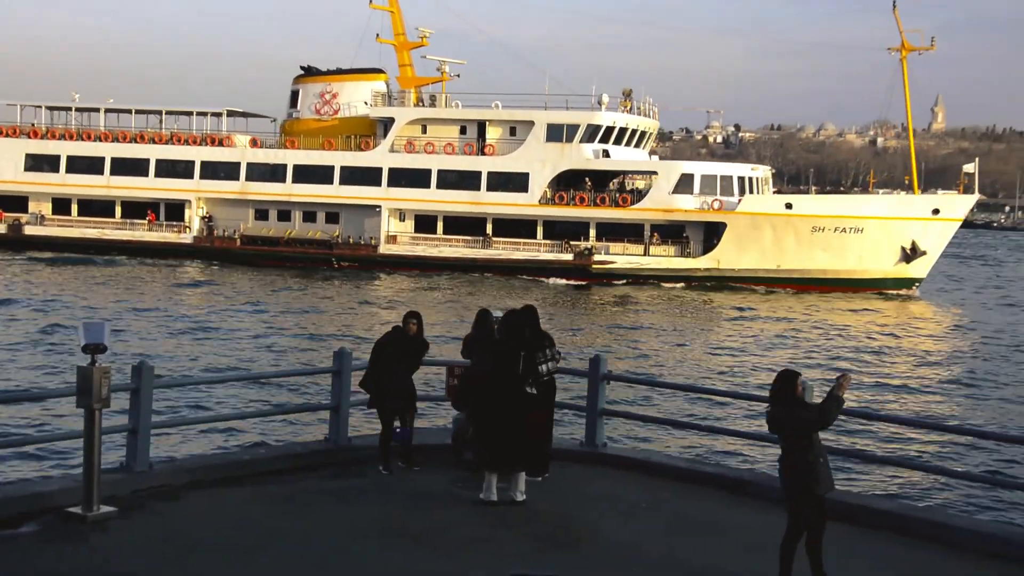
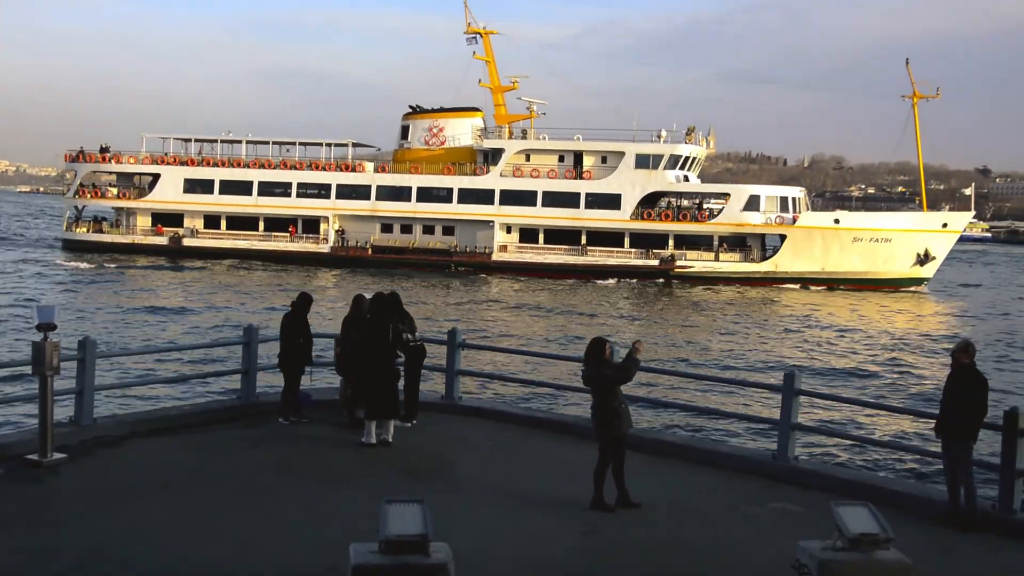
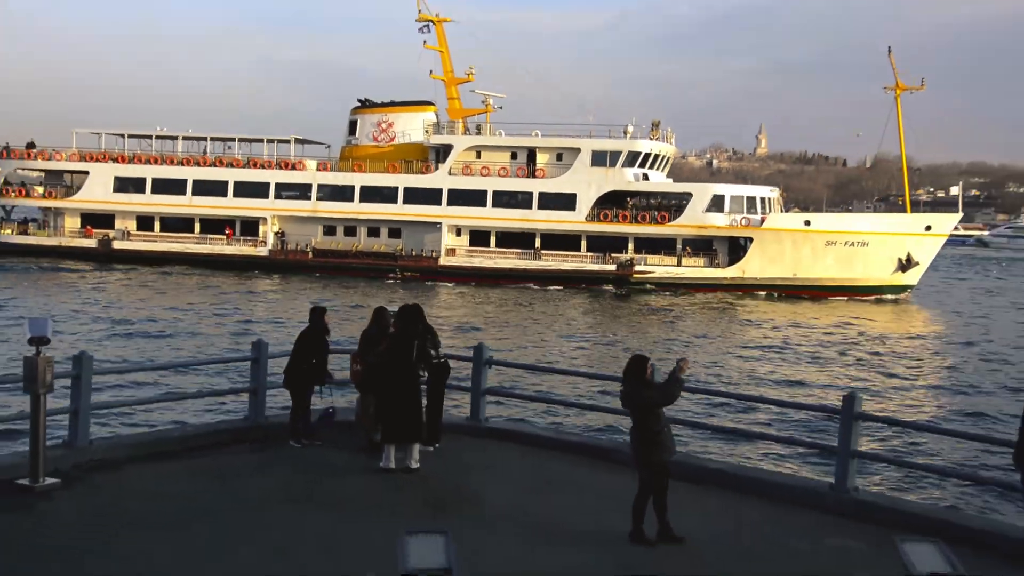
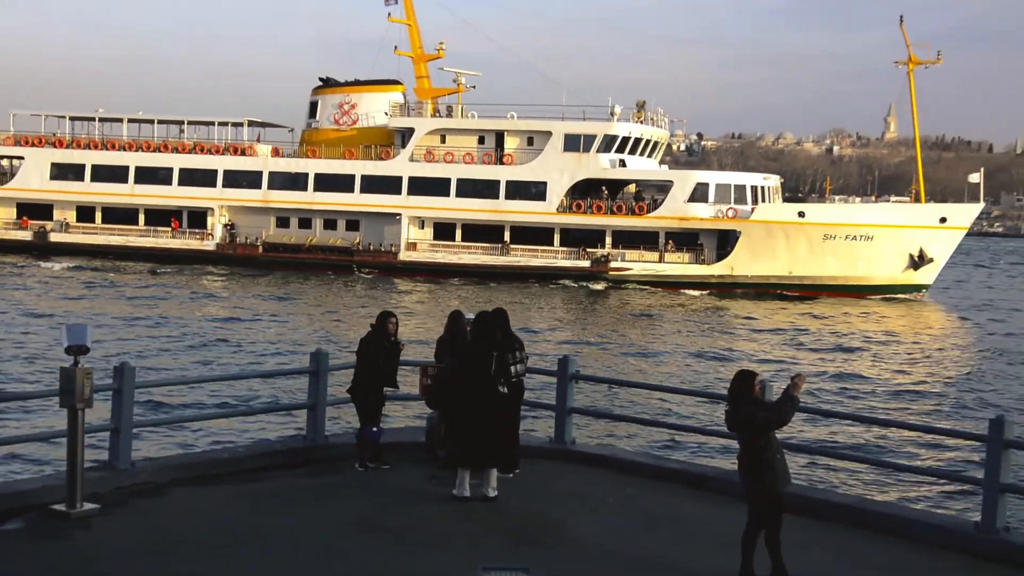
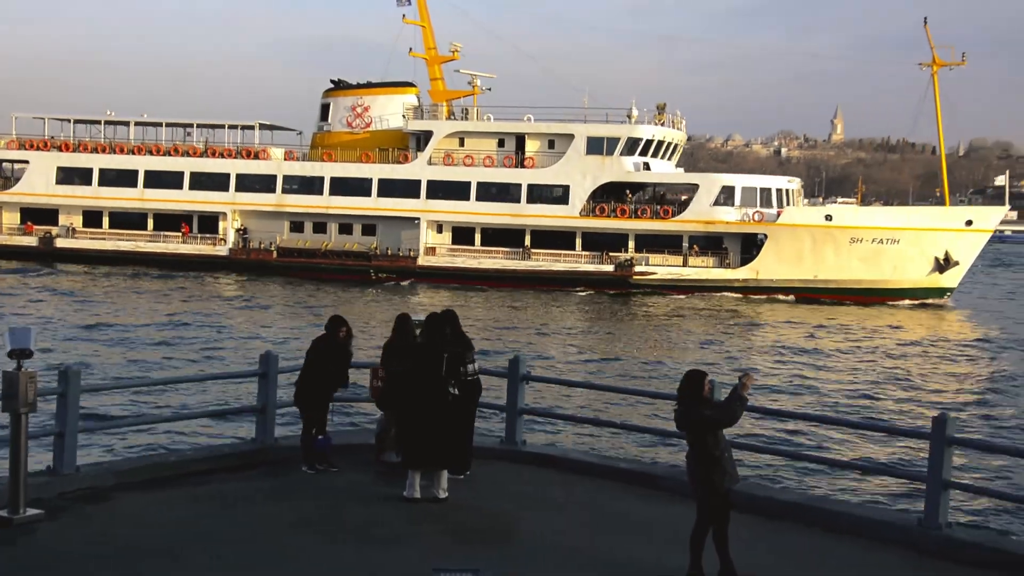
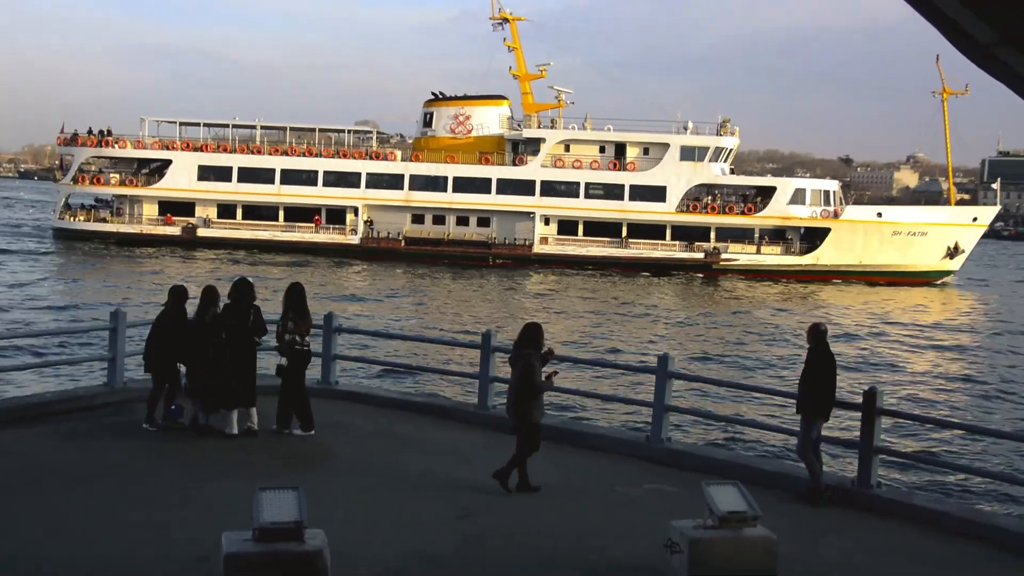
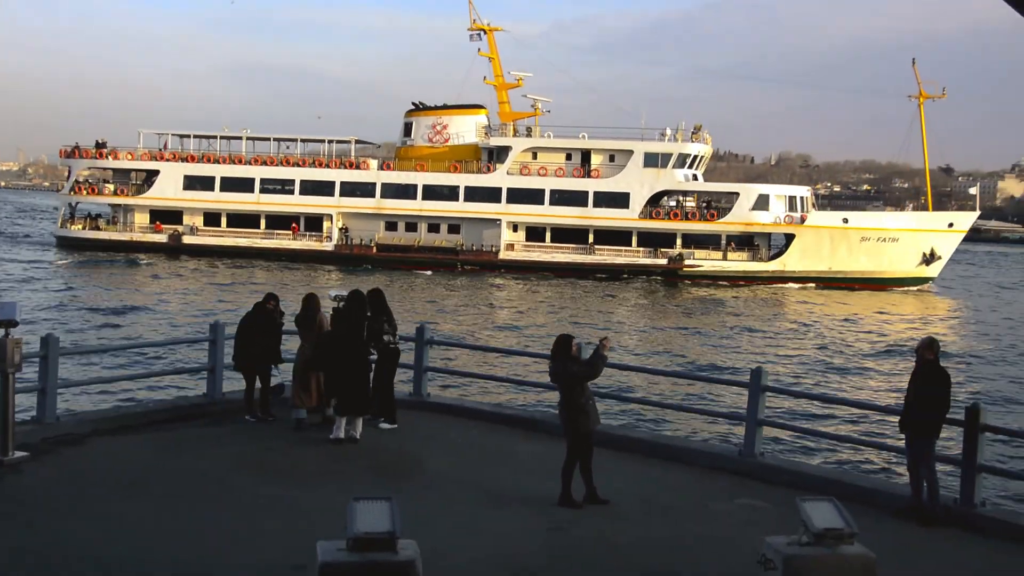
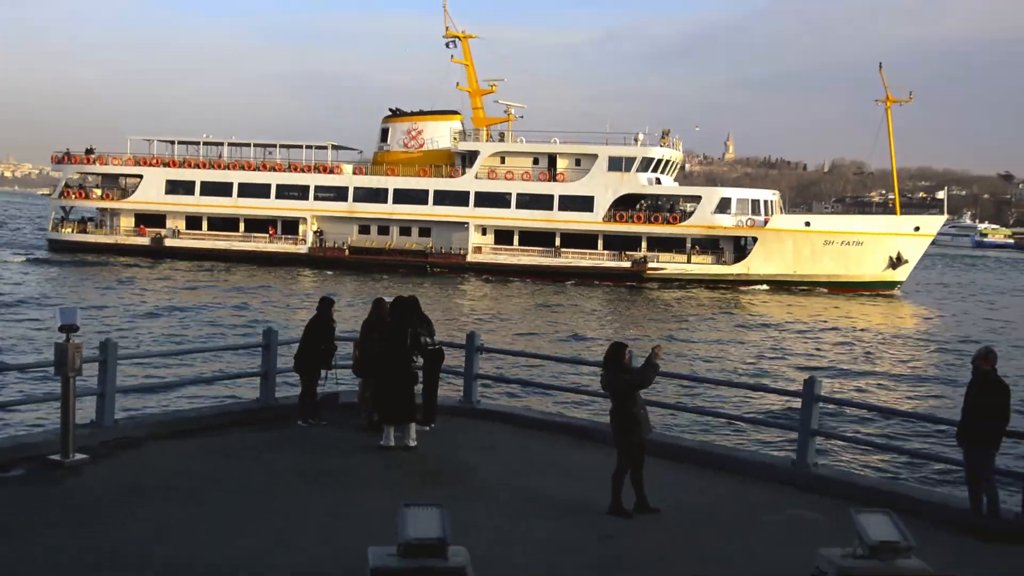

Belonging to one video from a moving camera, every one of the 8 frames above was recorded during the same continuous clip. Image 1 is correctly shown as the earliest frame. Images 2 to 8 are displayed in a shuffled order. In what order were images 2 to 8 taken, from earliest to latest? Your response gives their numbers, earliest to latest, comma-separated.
4, 5, 3, 8, 2, 7, 6
